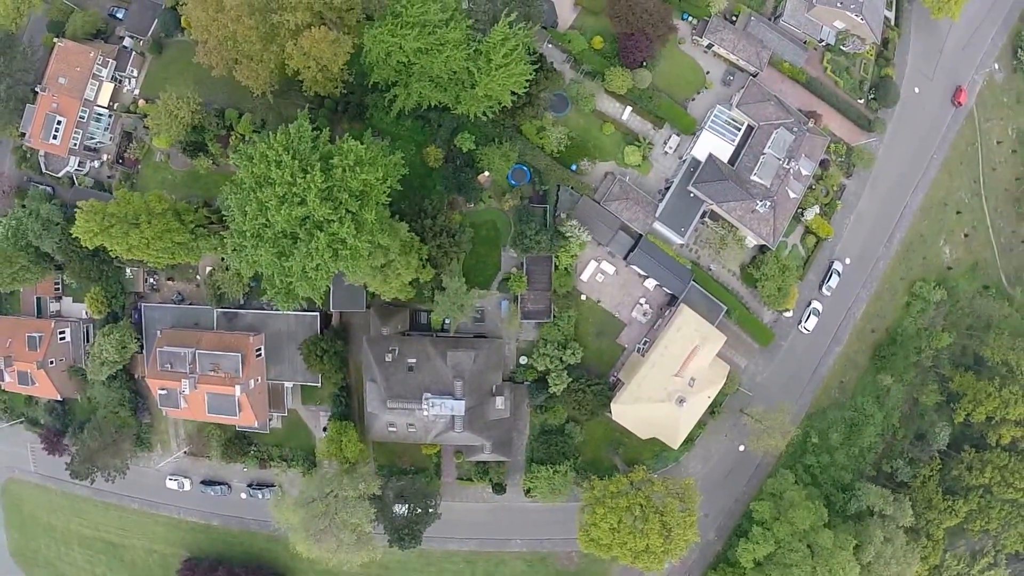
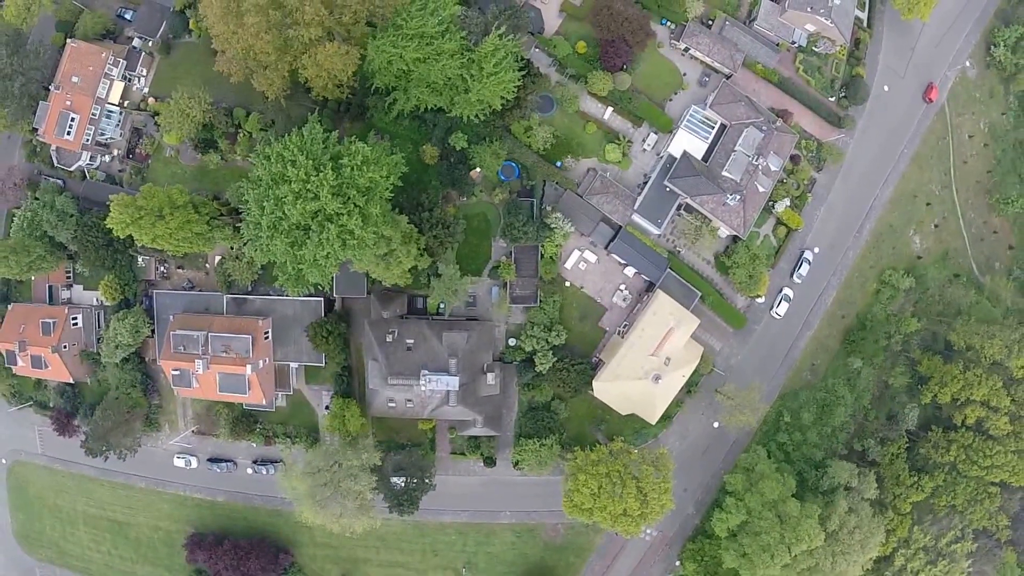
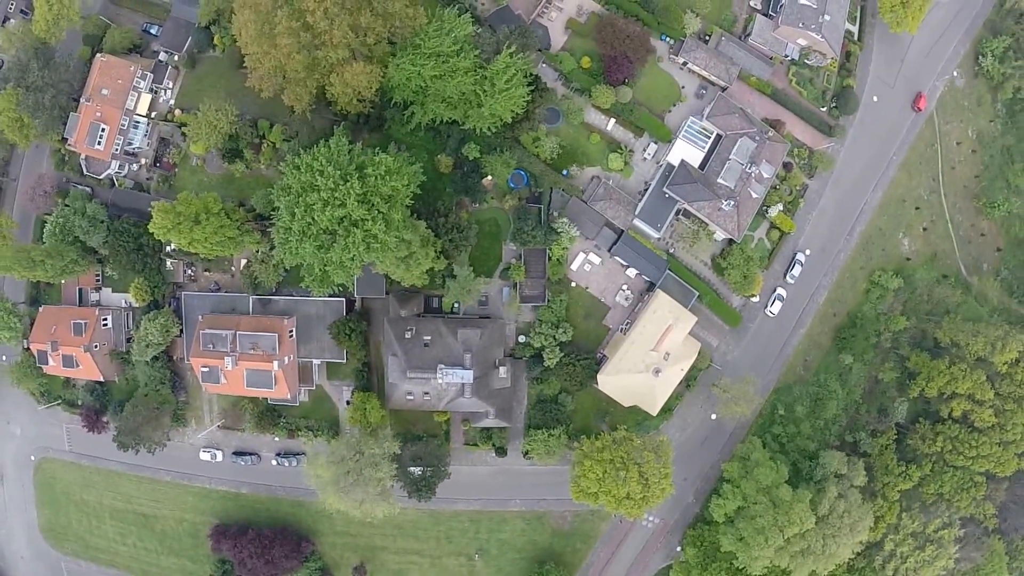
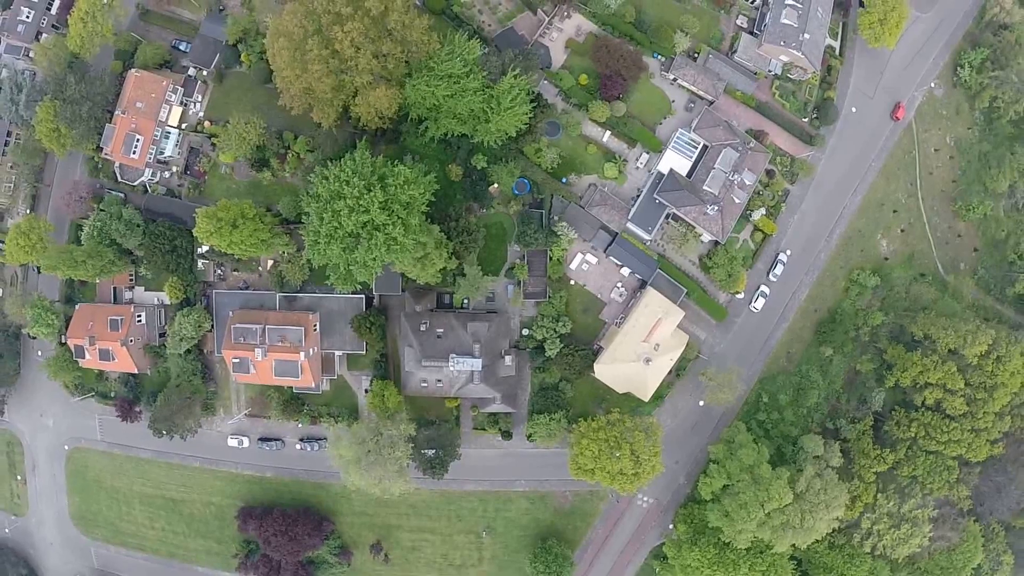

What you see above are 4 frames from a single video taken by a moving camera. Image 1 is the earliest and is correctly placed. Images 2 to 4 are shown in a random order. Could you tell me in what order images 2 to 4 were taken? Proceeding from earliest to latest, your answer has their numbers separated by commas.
2, 3, 4
